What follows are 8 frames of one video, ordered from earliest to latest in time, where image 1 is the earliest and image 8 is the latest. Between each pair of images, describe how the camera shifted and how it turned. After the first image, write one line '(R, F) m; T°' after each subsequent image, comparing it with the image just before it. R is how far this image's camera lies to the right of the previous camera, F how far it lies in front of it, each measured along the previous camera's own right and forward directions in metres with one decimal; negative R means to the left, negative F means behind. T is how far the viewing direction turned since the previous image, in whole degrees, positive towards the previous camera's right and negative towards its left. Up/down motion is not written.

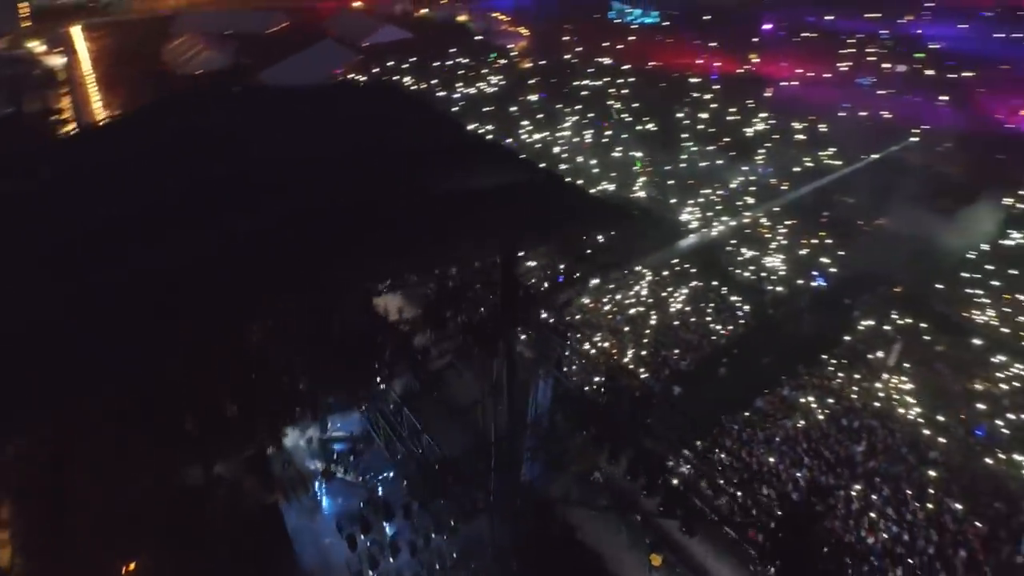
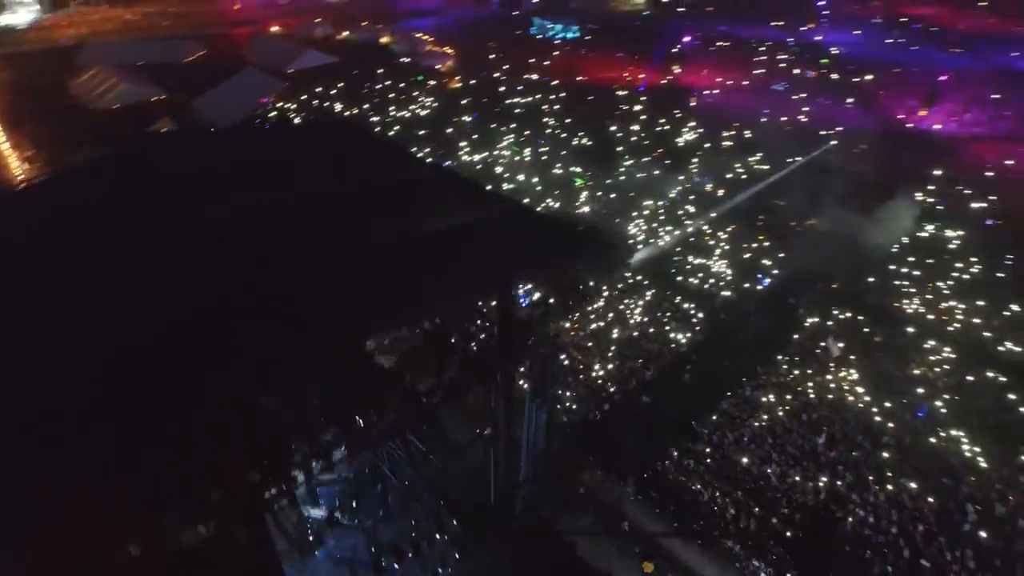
(-0.3, -0.1) m; +6°
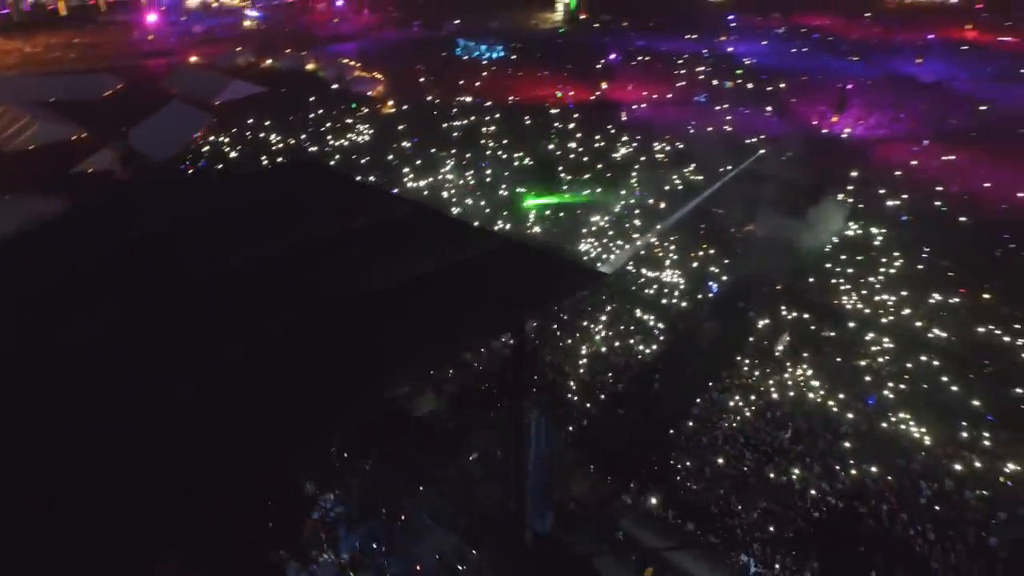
(-0.3, -0.1) m; +6°
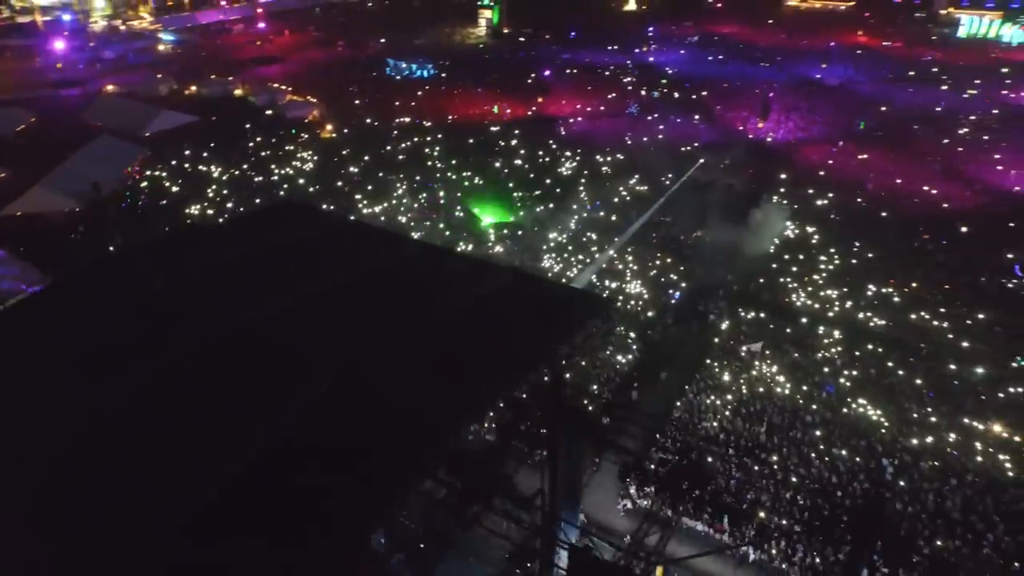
(-0.5, -0.2) m; +6°
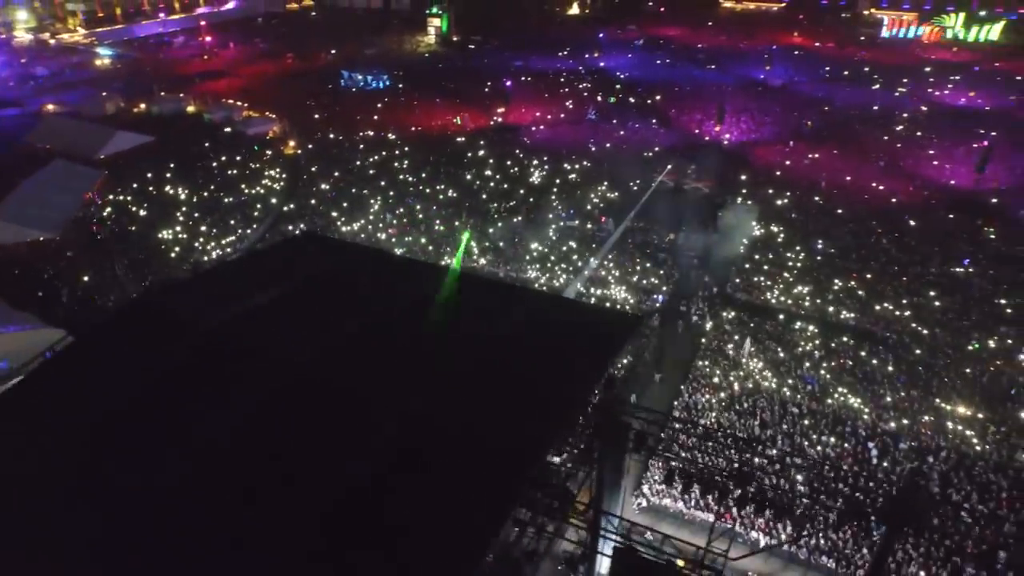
(-0.5, -0.2) m; +5°
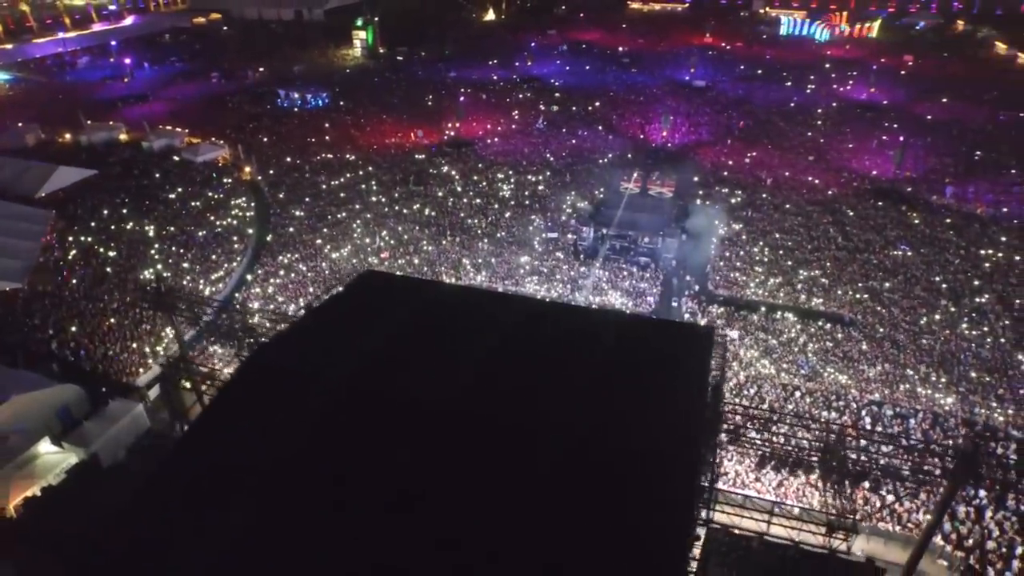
(-1.2, -0.4) m; +8°
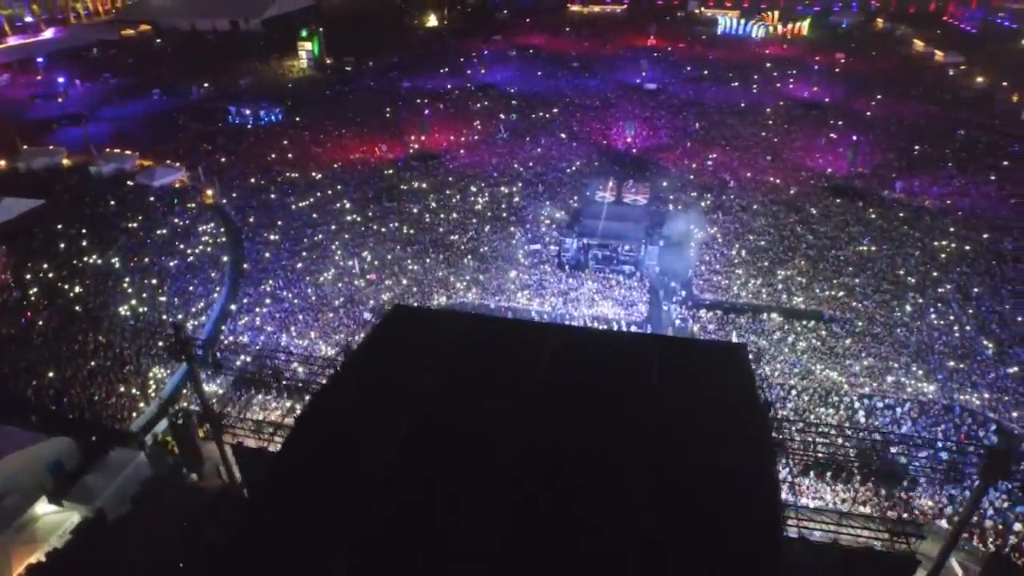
(-0.7, 0.0) m; +5°
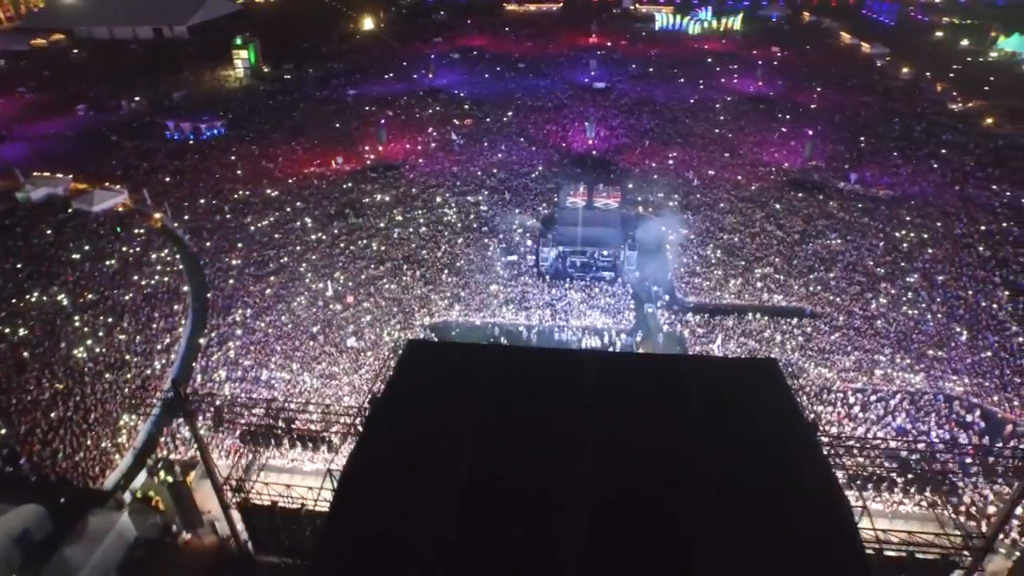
(-0.6, +0.2) m; +5°
